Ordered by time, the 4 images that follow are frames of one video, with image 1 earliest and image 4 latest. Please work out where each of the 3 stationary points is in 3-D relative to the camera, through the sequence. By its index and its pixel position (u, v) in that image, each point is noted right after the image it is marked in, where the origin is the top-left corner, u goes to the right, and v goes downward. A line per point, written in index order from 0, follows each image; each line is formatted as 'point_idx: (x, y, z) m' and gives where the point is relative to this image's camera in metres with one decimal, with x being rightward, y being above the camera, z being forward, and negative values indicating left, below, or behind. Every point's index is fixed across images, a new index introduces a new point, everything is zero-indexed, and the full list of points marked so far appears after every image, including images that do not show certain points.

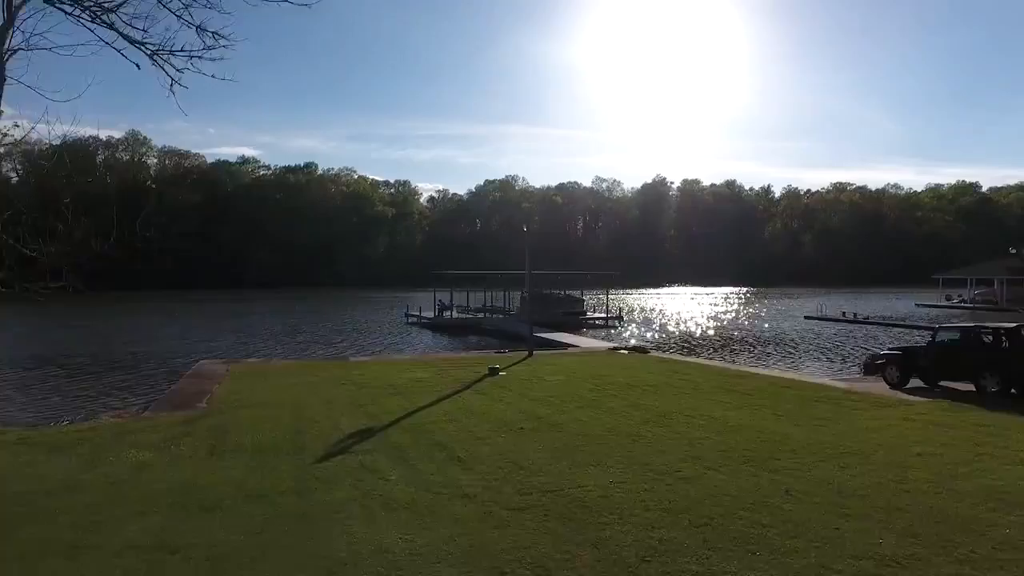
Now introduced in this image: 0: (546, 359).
0: (+0.9, -1.8, +19.9) m
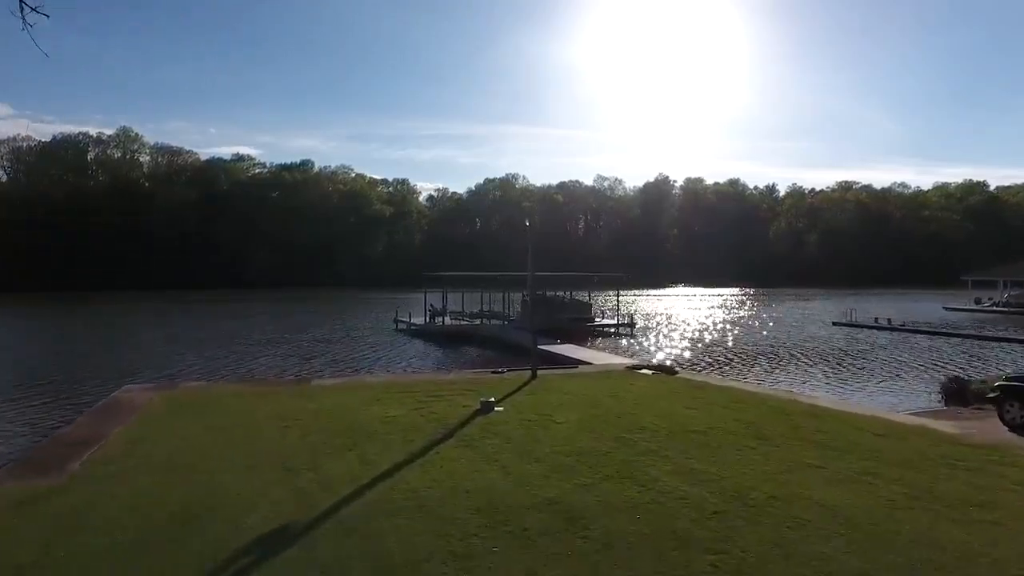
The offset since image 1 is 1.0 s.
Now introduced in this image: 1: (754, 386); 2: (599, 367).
0: (+0.9, -2.0, +16.1) m
1: (+5.1, -2.1, +16.5) m
2: (+2.1, -2.0, +19.3) m
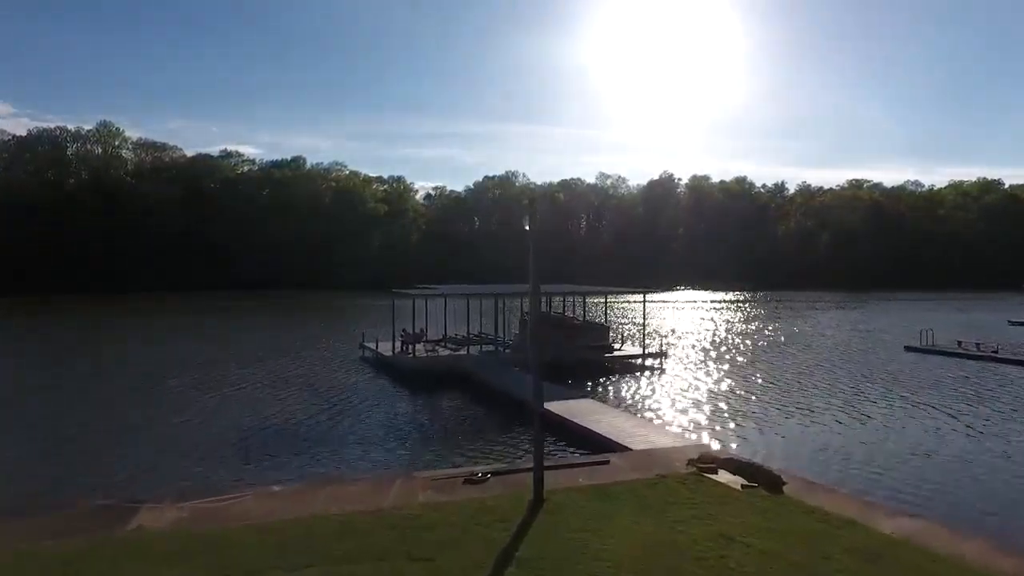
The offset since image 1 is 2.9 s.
0: (+0.7, -2.6, +8.5) m
1: (+5.0, -2.7, +8.9) m
2: (+2.0, -2.7, +11.7) m
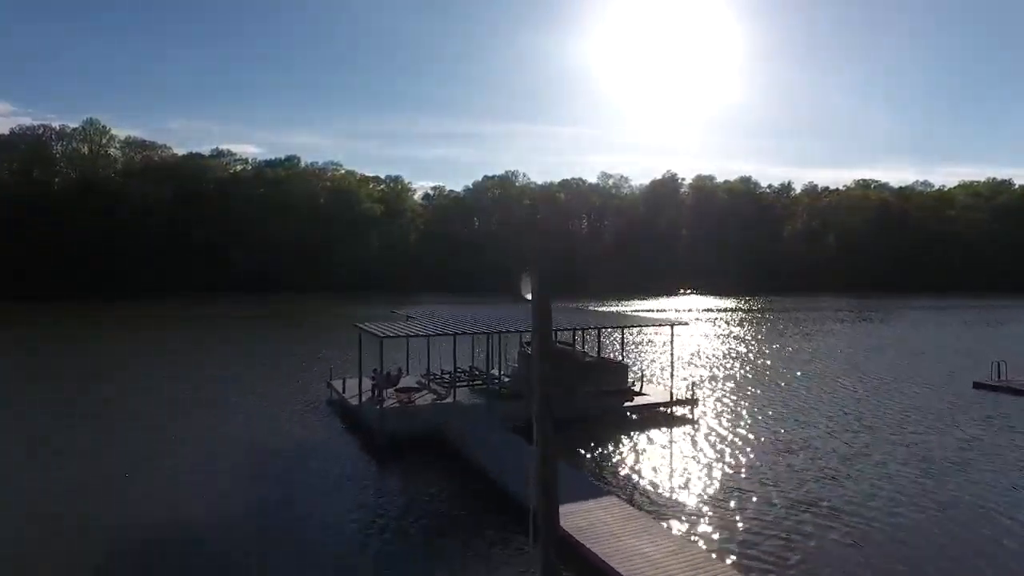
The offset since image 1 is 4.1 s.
0: (+0.6, -3.5, +3.5) m
1: (+4.9, -3.6, +3.9) m
2: (+1.9, -3.5, +6.7) m
